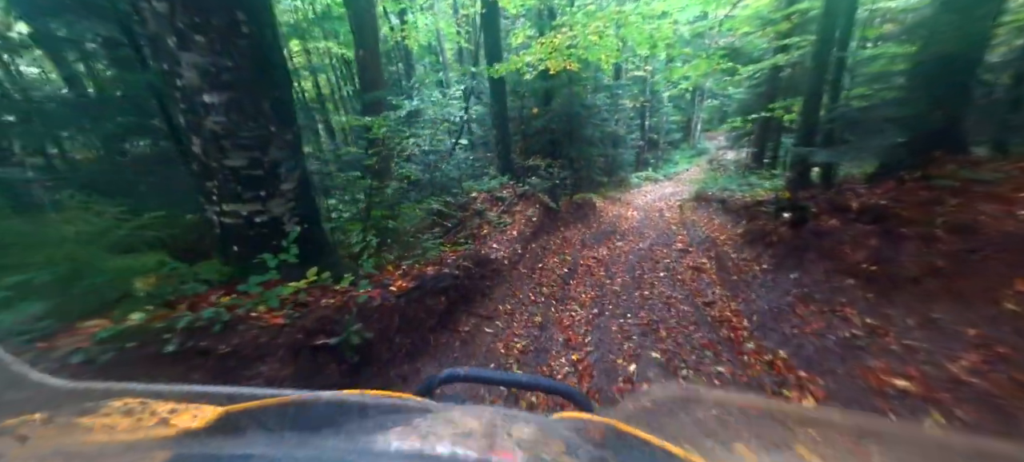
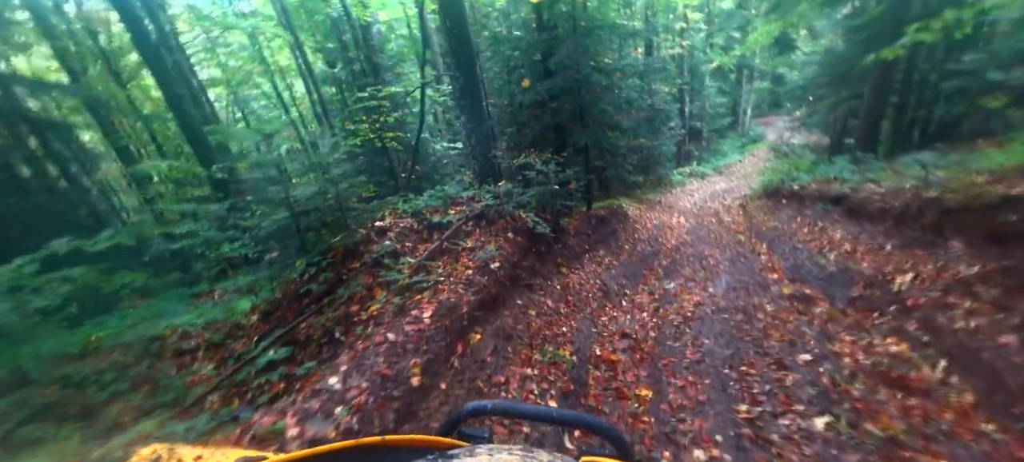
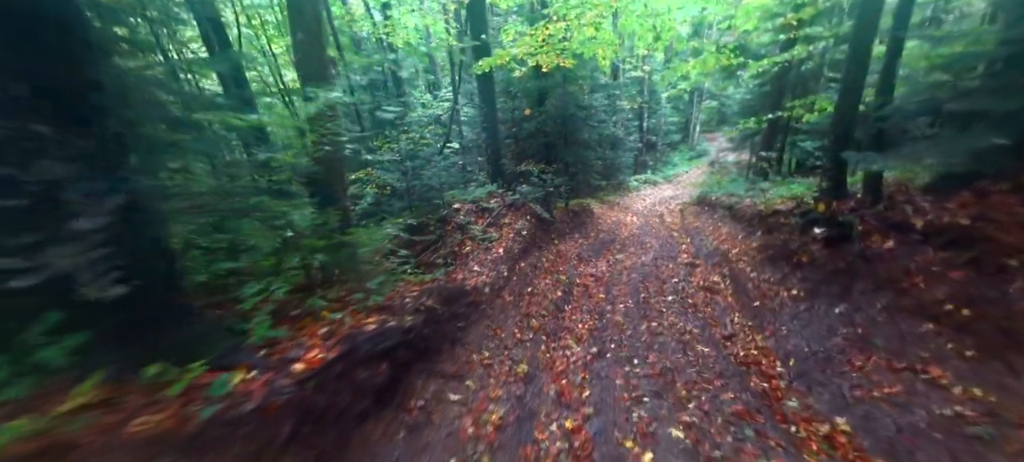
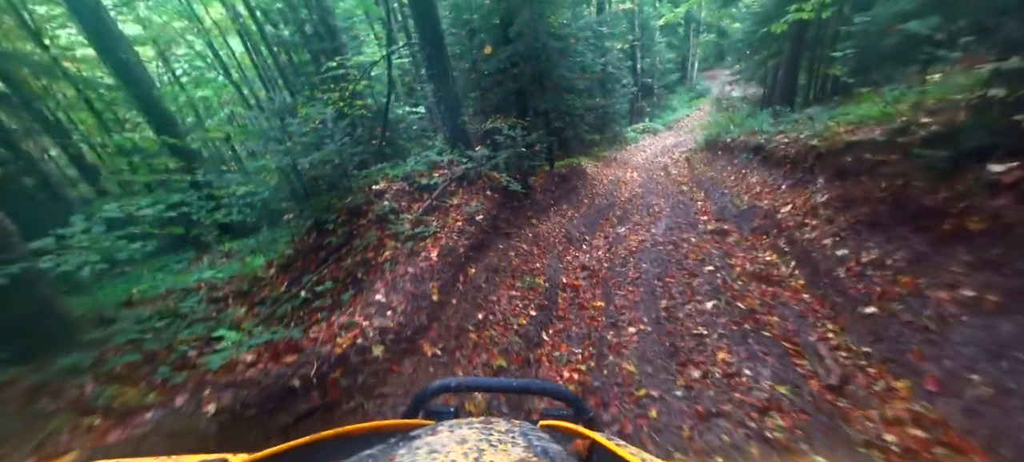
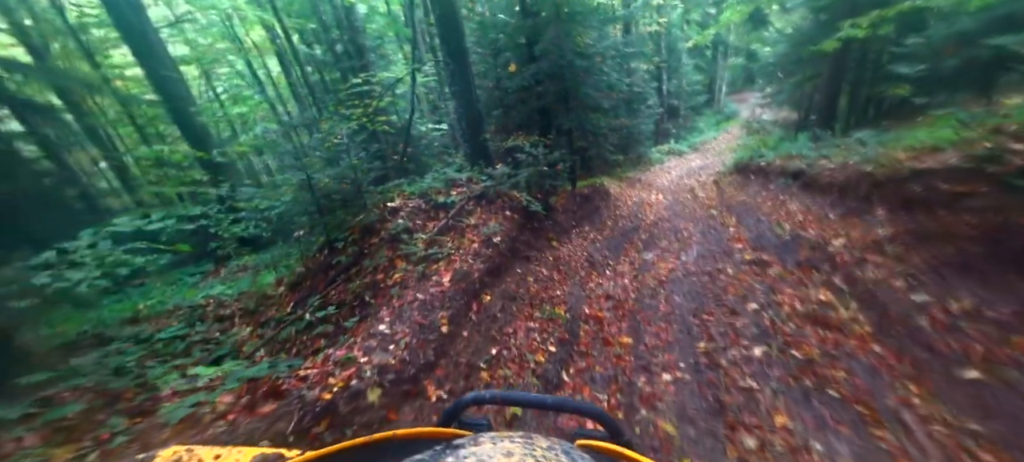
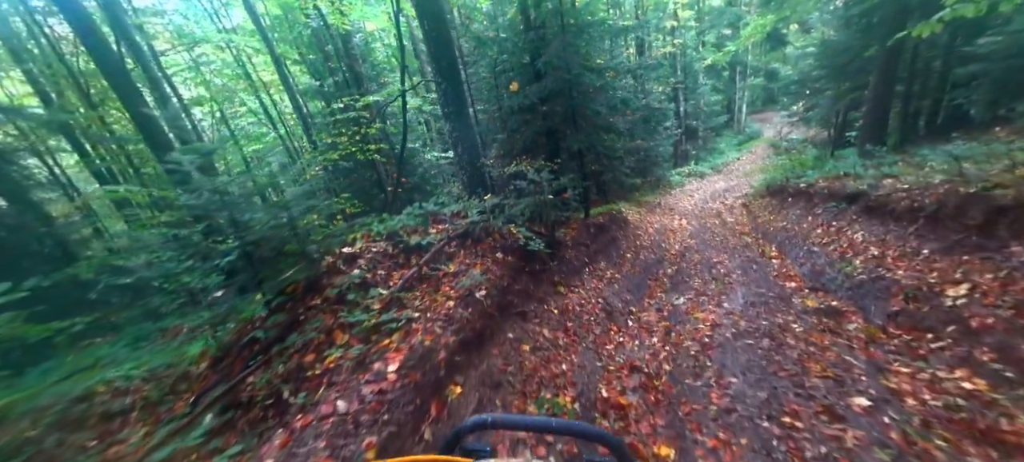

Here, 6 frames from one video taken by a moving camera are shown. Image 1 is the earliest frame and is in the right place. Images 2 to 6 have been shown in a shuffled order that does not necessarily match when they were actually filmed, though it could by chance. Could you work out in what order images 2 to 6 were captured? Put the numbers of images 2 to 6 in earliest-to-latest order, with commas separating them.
3, 4, 5, 2, 6
